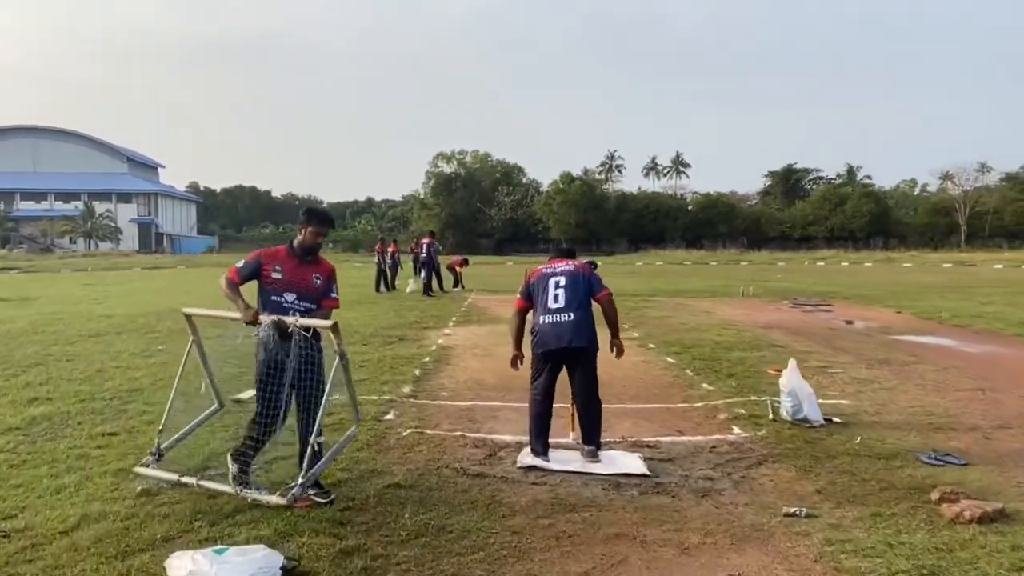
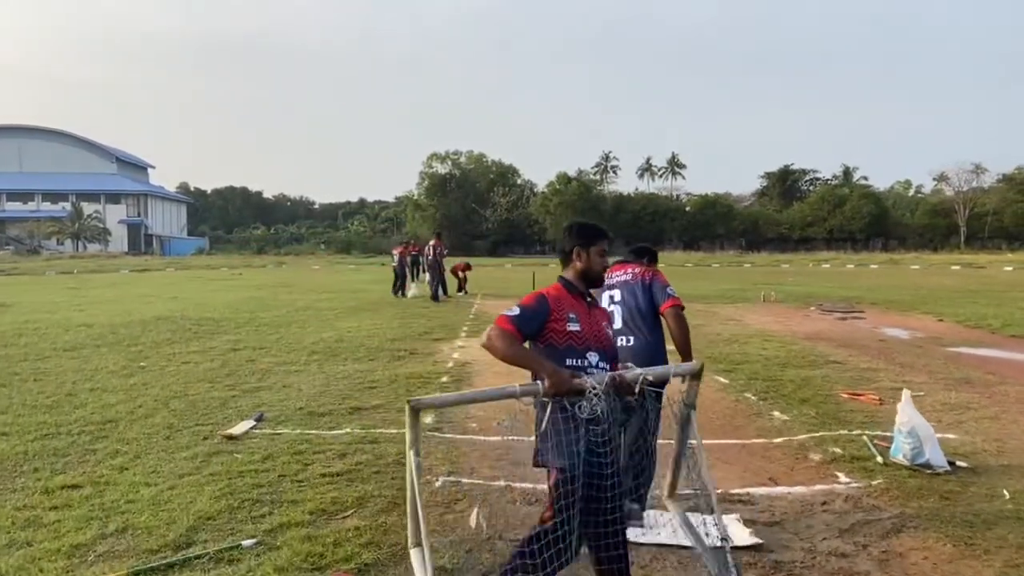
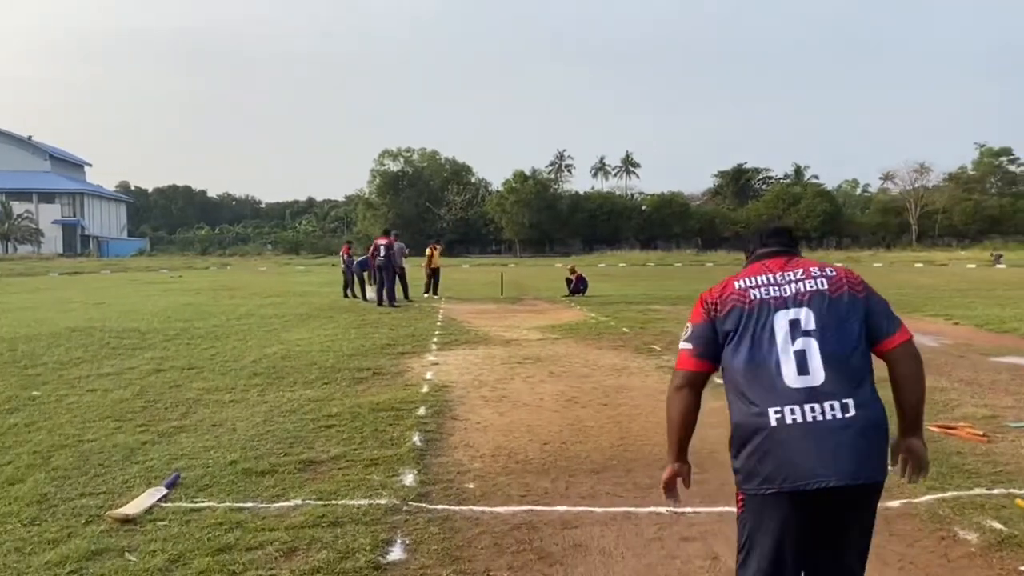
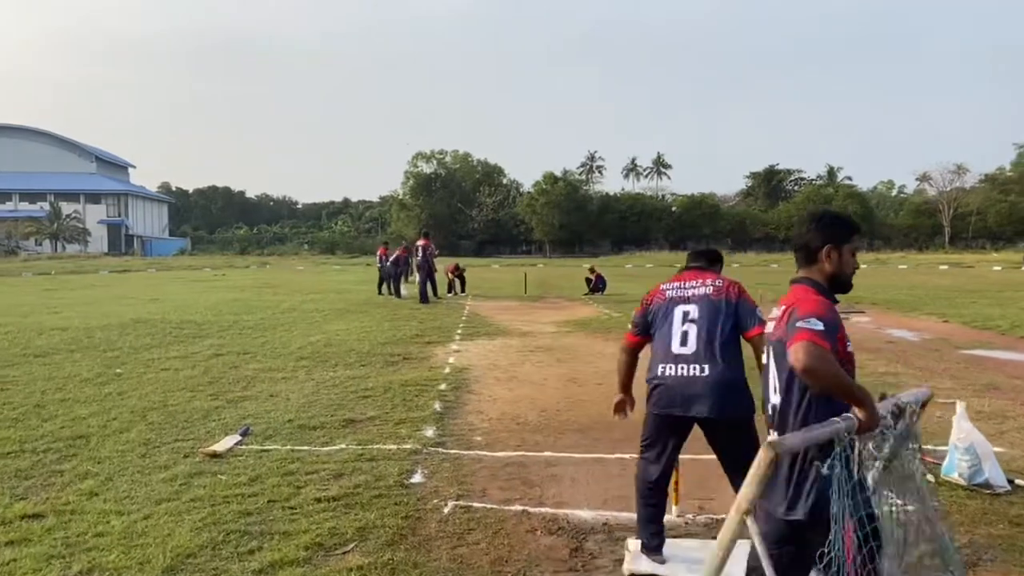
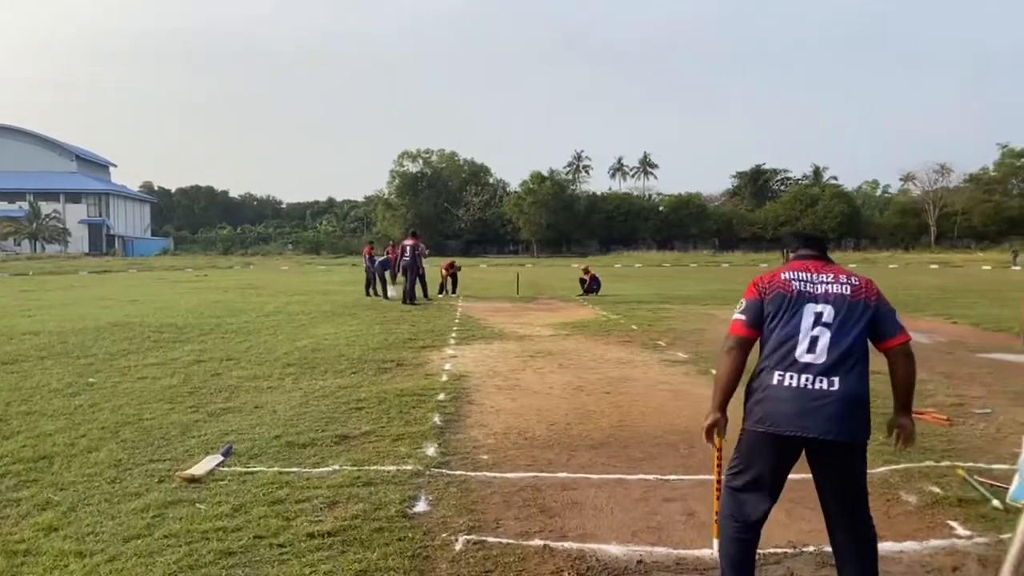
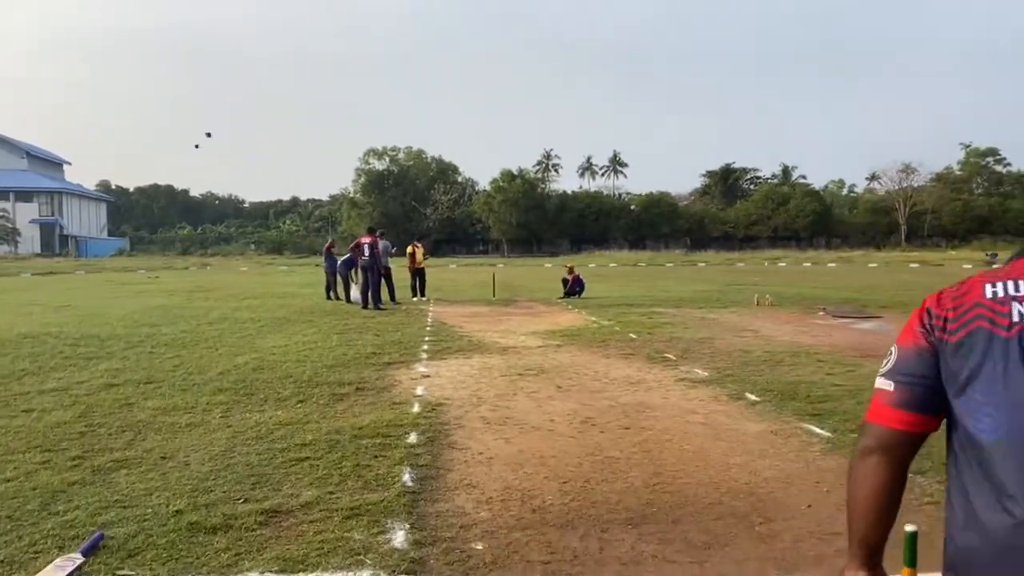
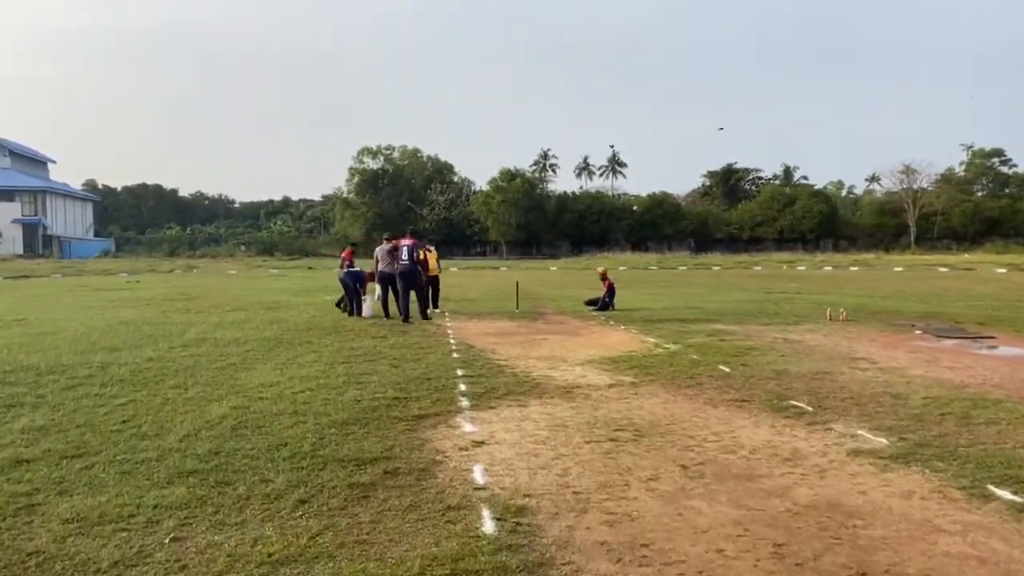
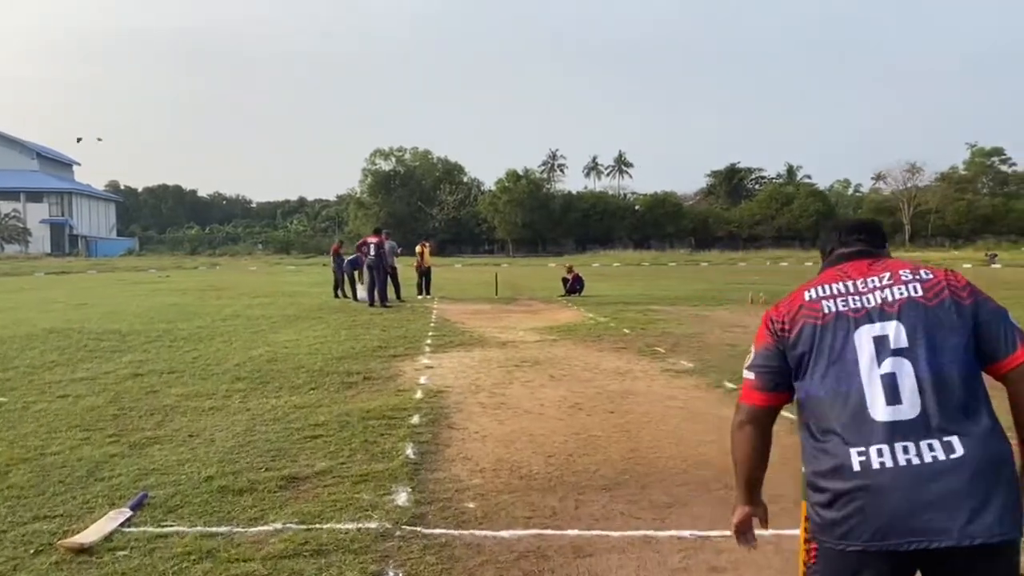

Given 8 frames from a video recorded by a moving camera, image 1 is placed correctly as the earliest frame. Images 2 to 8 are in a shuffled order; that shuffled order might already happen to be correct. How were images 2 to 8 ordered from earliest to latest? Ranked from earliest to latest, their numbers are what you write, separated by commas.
2, 4, 5, 3, 8, 6, 7
